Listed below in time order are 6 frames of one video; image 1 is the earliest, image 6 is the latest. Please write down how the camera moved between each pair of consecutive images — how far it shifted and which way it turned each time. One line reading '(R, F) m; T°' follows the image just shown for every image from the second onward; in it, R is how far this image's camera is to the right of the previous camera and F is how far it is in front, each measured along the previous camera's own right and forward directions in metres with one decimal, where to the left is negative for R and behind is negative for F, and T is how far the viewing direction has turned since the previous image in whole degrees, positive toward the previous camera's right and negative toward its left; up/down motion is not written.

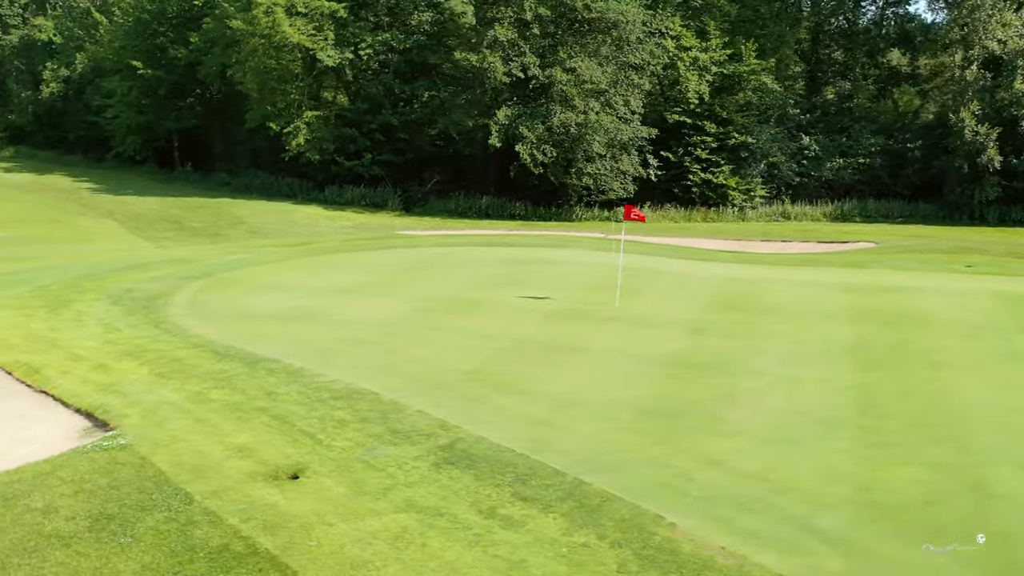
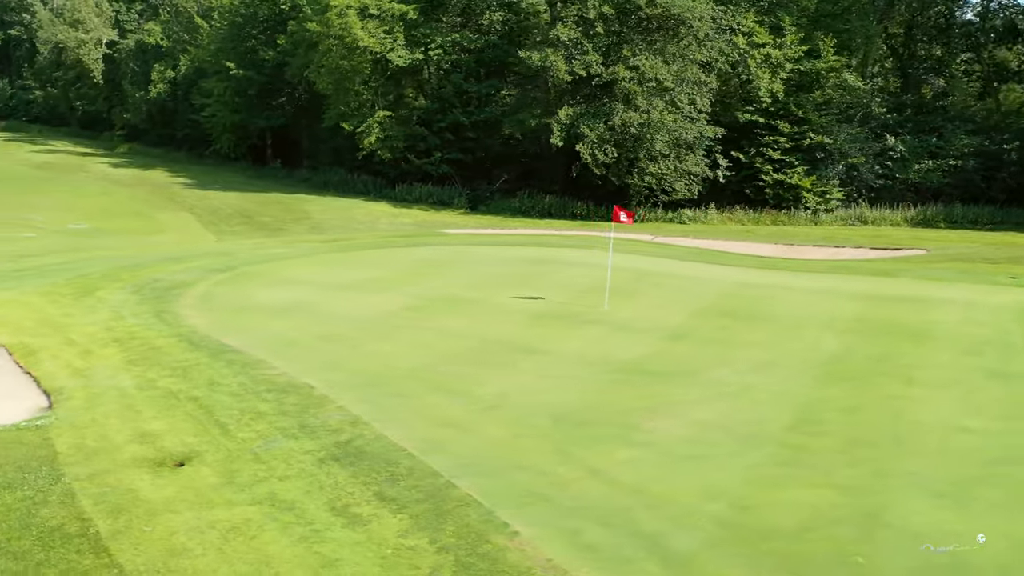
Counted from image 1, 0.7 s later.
(+1.8, +0.1) m; -7°
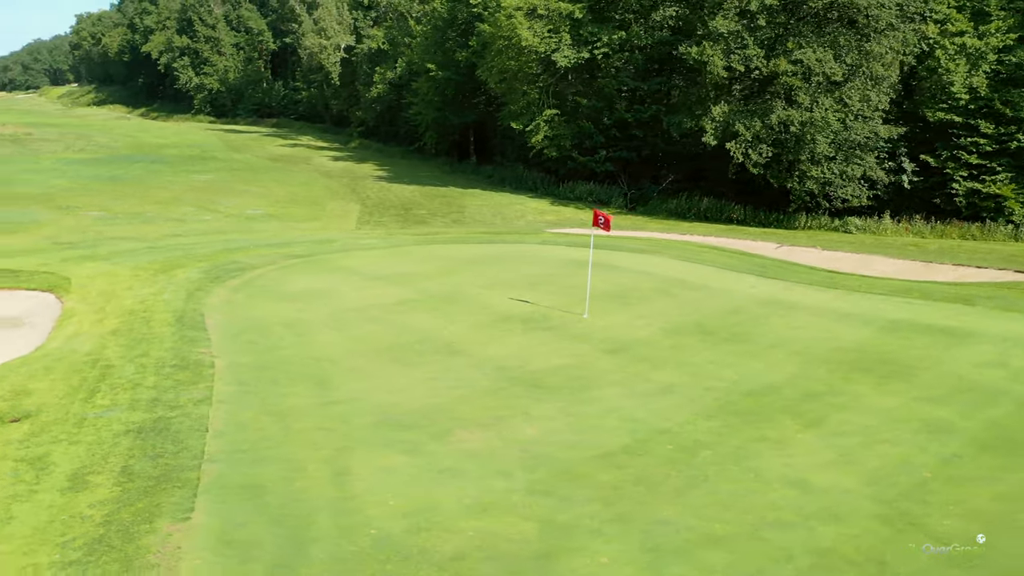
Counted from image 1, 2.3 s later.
(+3.9, +0.7) m; -17°
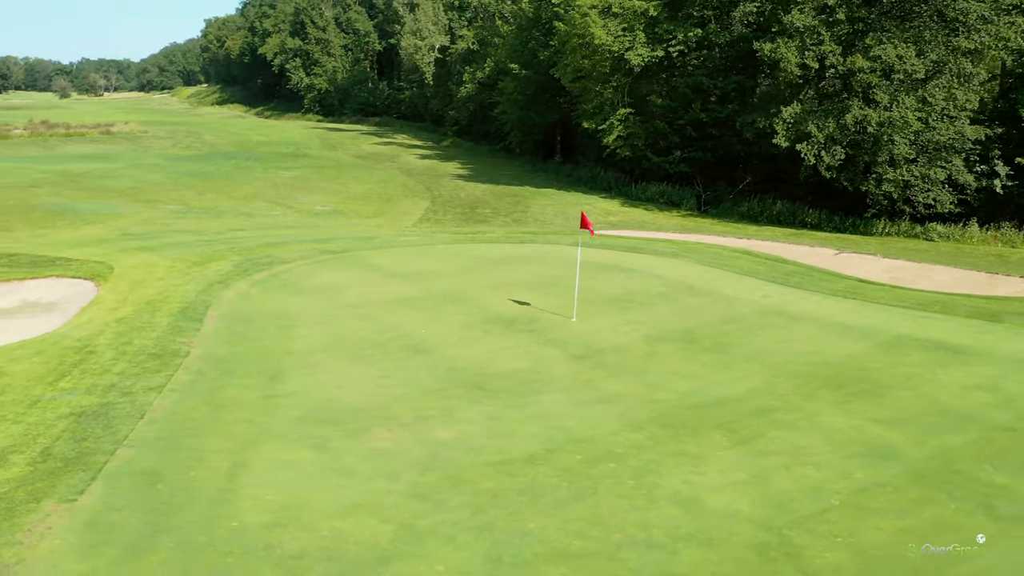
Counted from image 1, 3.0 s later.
(+1.7, +0.2) m; -7°
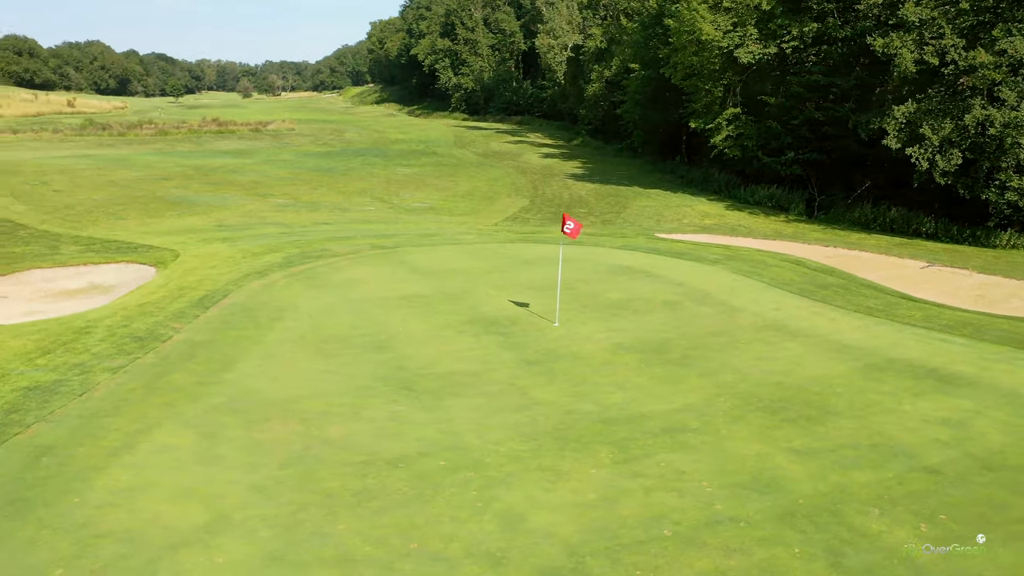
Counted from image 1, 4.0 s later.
(+2.4, +0.3) m; -11°
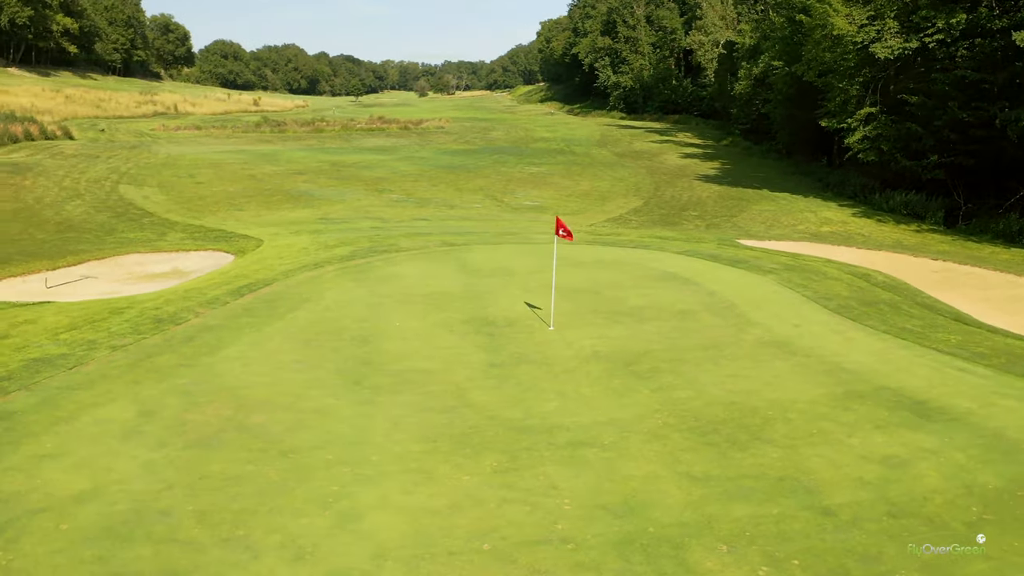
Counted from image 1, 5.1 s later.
(+2.3, +0.3) m; -12°
